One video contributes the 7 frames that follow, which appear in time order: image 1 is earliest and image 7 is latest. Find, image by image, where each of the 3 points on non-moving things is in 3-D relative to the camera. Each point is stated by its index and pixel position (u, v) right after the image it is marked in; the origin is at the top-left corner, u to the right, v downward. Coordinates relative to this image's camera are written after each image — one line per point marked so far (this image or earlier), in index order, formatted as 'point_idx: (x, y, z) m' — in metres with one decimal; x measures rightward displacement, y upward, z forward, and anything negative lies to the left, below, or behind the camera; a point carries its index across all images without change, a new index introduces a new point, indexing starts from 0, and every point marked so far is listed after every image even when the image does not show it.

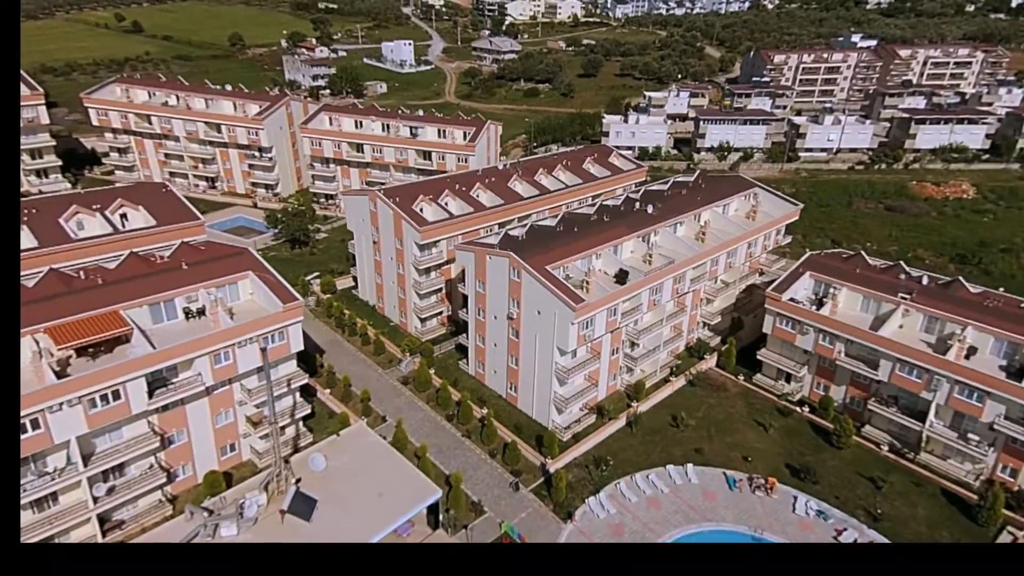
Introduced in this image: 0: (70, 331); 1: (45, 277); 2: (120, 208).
0: (-7.9, -0.9, +8.4) m
1: (-9.5, +0.2, +9.7) m
2: (-11.1, +2.4, +13.6) m
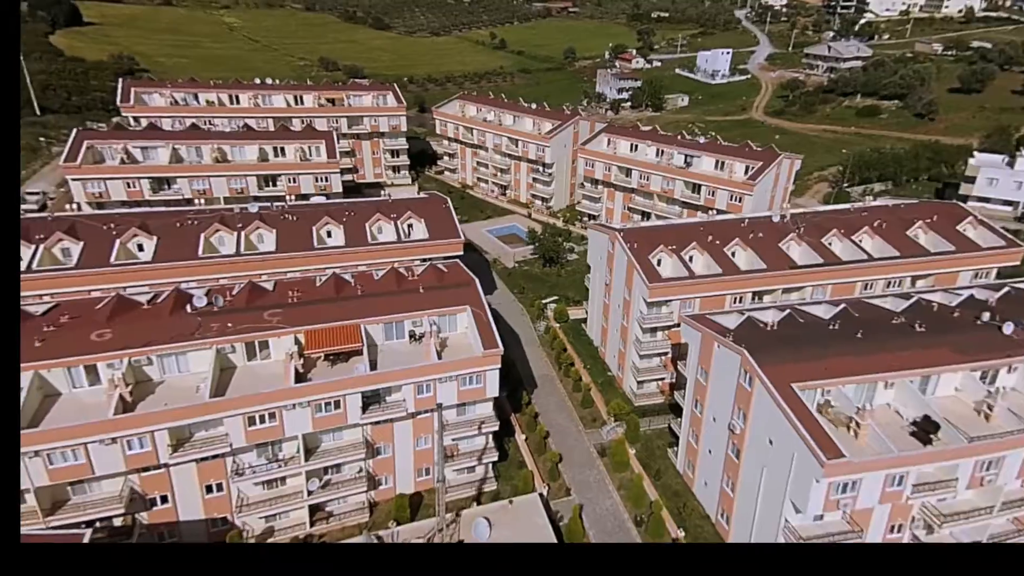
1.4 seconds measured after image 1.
0: (-4.1, -1.1, +10.3) m
1: (-4.7, +0.2, +12.2) m
2: (-3.5, +2.3, +16.2) m
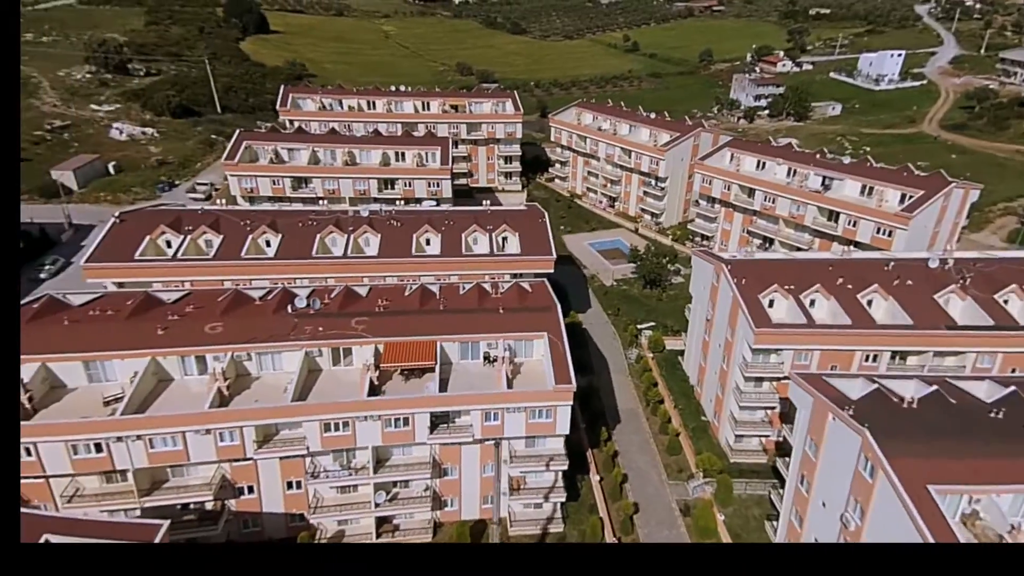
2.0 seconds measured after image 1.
0: (-2.5, -1.4, +10.5) m
1: (-2.5, -0.1, +12.5) m
2: (-0.3, +1.9, +16.1) m
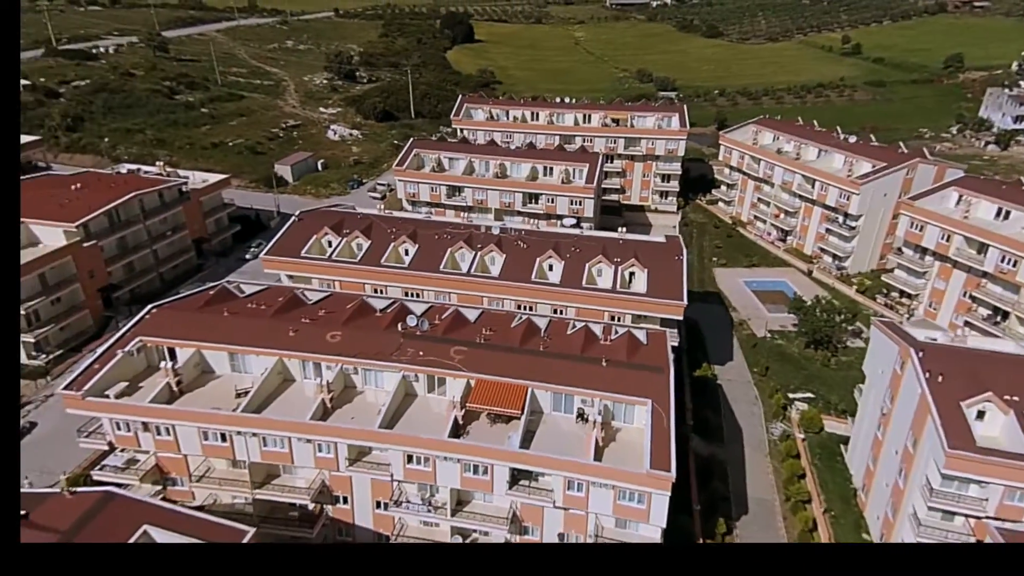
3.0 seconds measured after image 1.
0: (-0.5, -2.2, +10.1) m
1: (+0.3, -1.0, +11.9) m
2: (+3.7, +0.6, +14.7) m
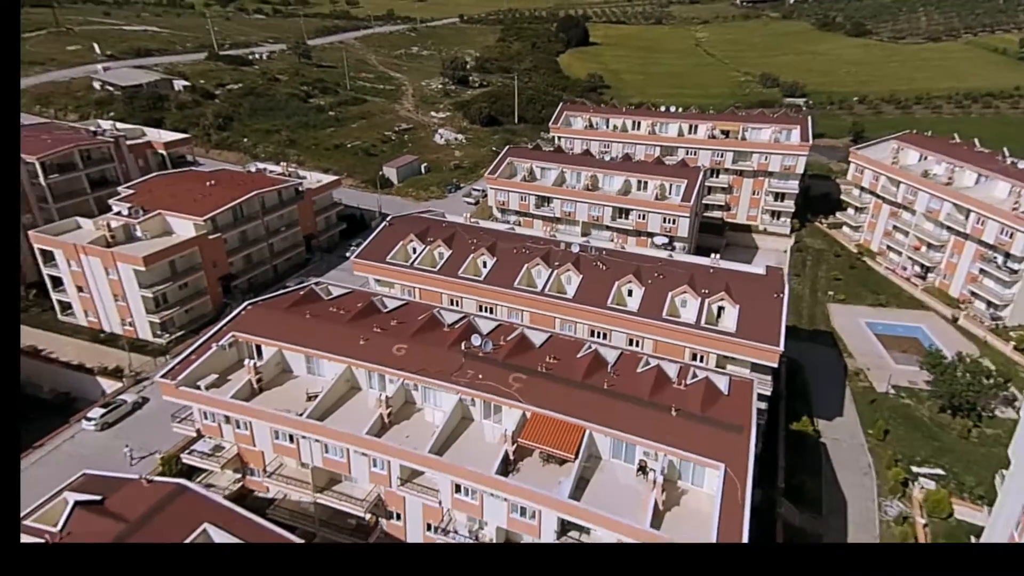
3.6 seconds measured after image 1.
0: (+0.6, -2.8, +9.5) m
1: (+1.8, -1.7, +11.1) m
2: (+5.9, -0.4, +13.2) m
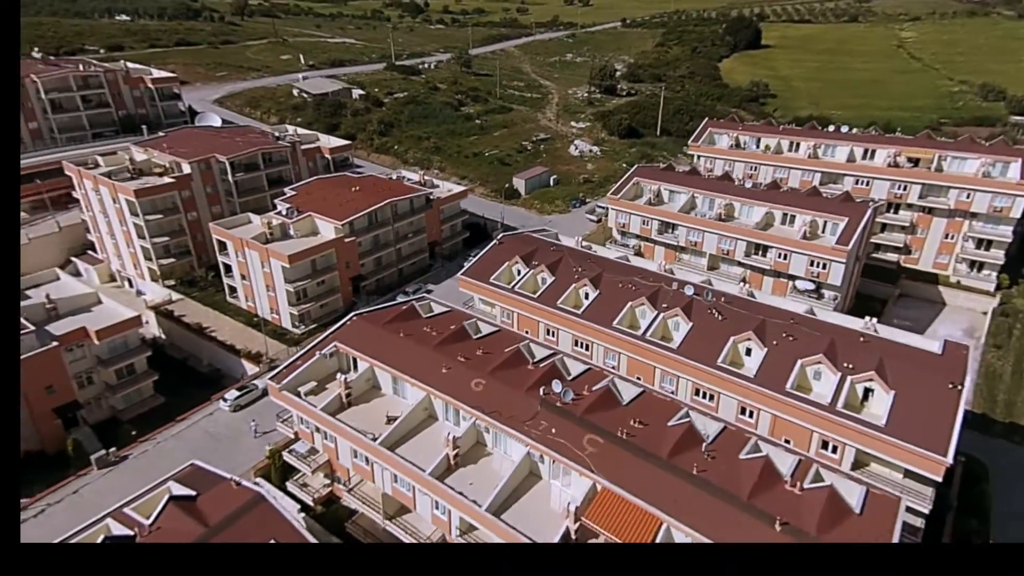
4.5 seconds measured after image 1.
0: (+1.6, -3.9, +8.3) m
1: (+3.4, -2.9, +9.5) m
2: (+8.0, -2.1, +10.5) m
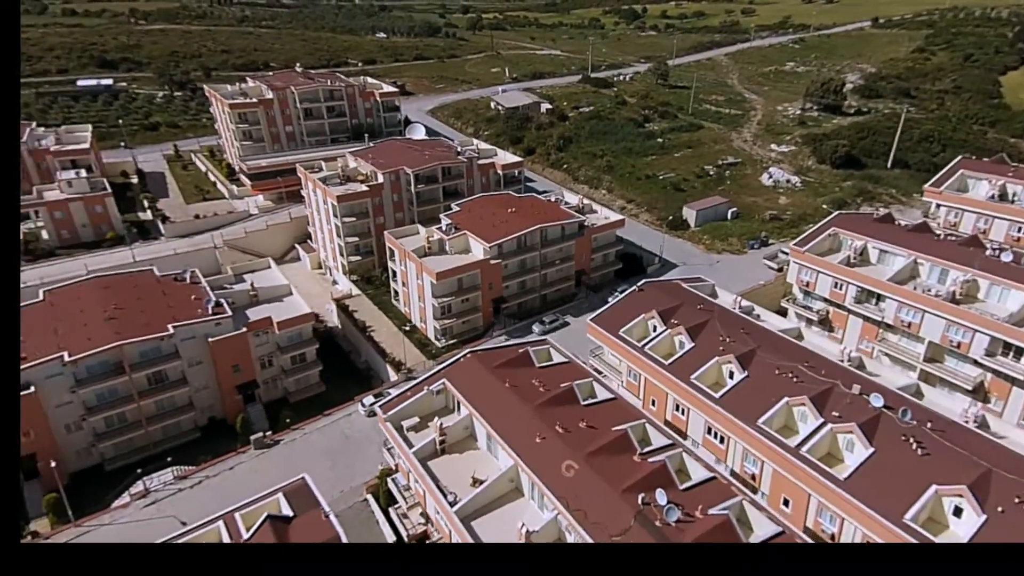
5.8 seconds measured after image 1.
0: (+2.3, -5.6, +6.3) m
1: (+4.4, -4.9, +6.9) m
2: (+9.1, -4.8, +6.2) m
